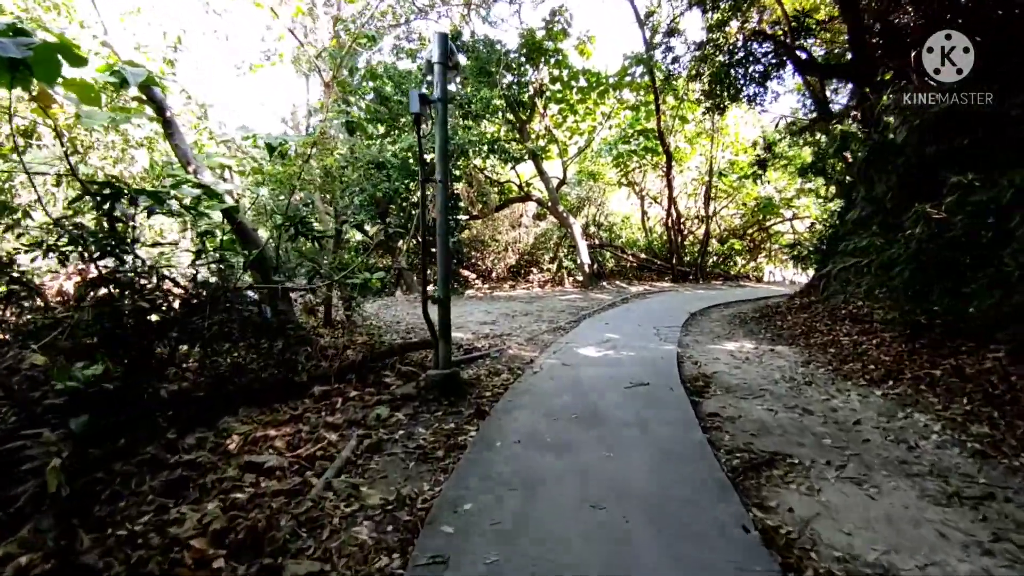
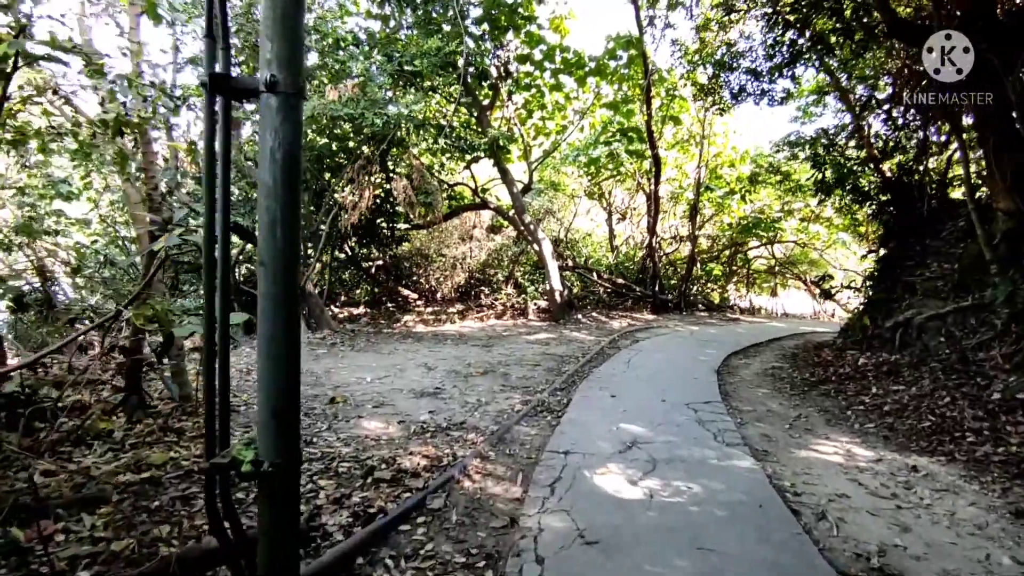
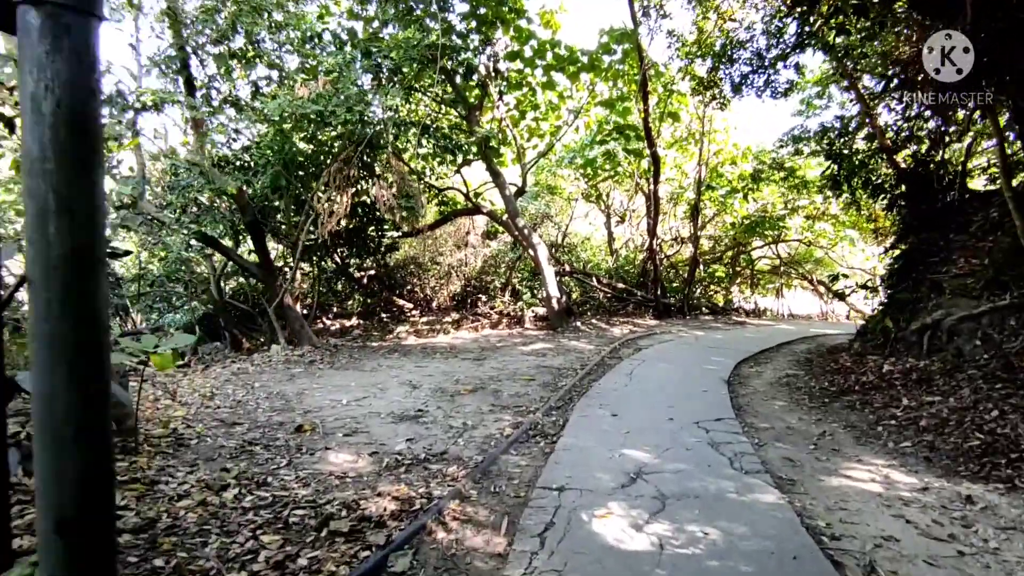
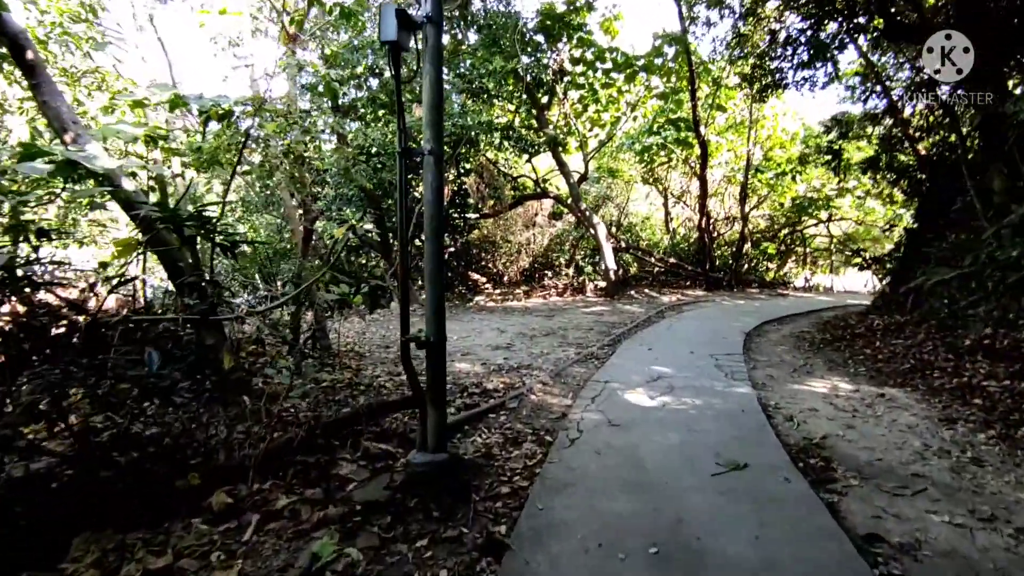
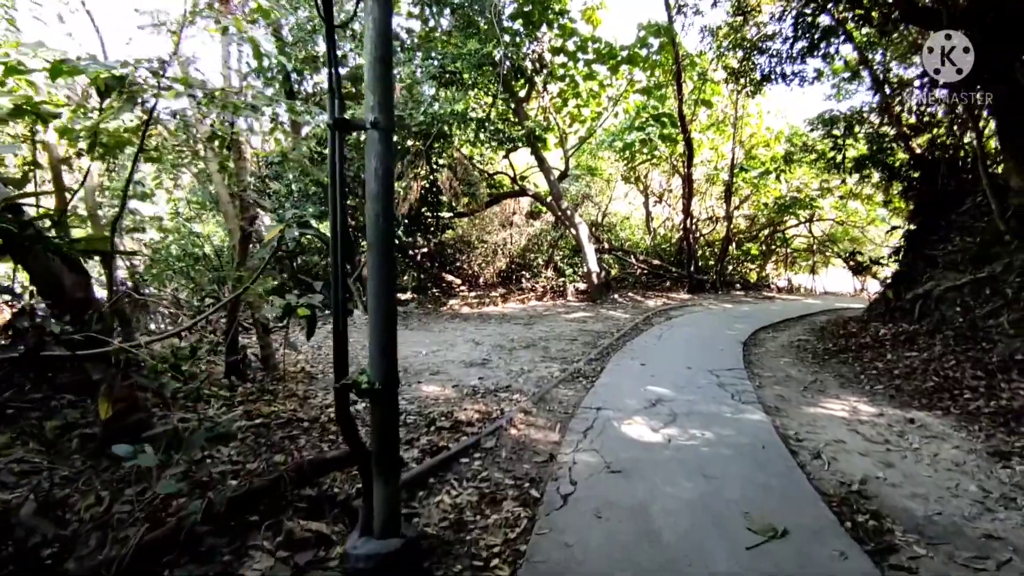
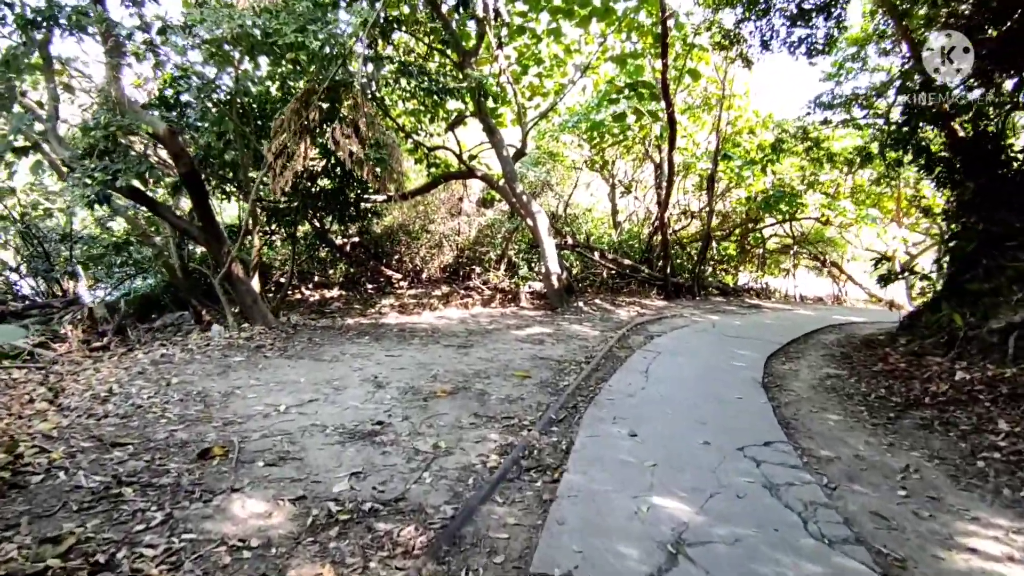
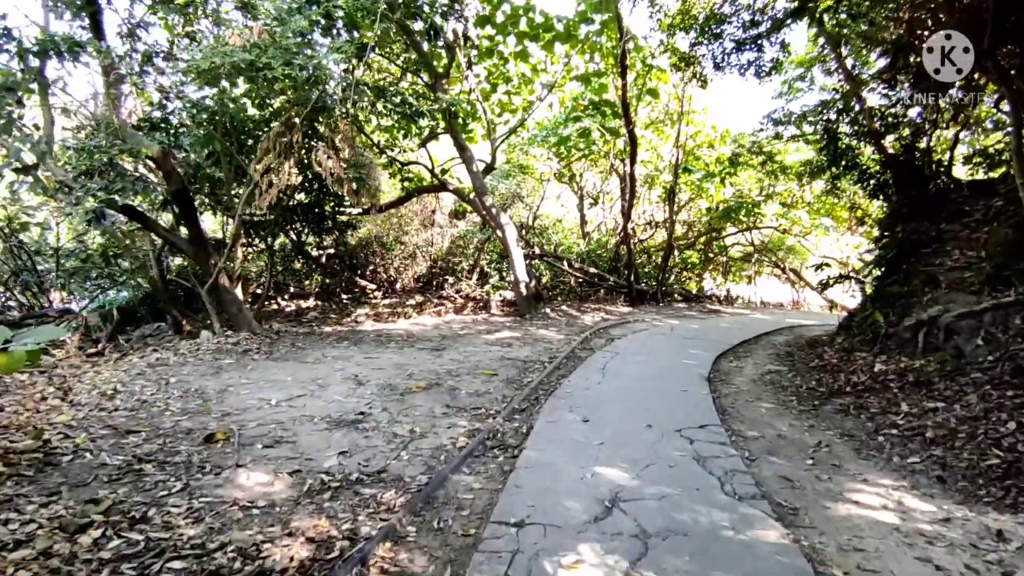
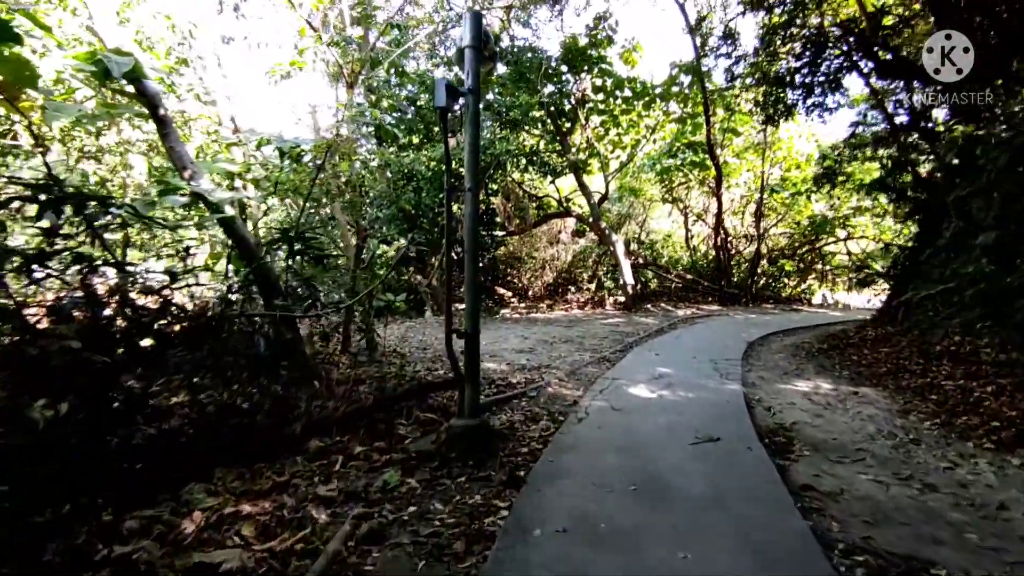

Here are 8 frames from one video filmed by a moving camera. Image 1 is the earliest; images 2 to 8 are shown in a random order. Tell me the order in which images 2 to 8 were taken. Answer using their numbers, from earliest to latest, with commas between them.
8, 4, 5, 2, 3, 7, 6
